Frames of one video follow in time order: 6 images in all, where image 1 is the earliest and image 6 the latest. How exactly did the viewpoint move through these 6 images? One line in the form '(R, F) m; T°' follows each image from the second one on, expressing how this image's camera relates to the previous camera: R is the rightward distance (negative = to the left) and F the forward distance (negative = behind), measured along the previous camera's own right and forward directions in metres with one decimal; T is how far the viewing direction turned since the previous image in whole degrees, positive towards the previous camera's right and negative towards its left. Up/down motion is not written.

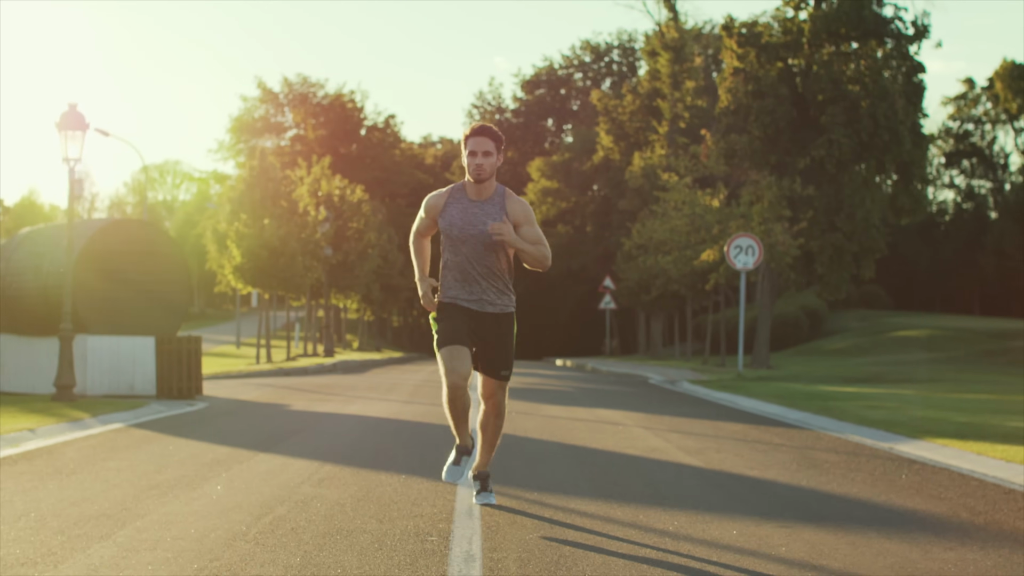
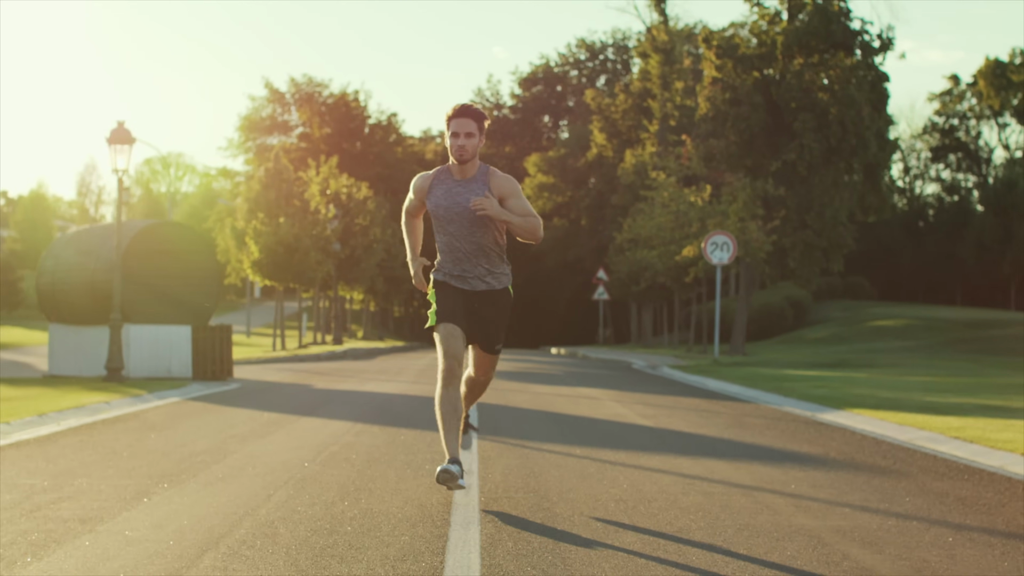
(+0.1, -2.4) m; 0°
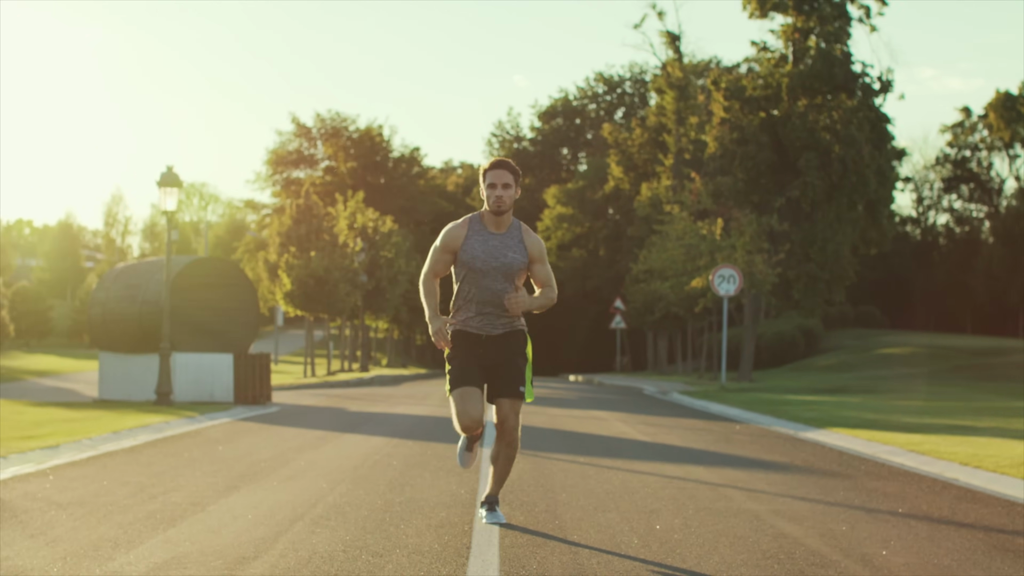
(+0.1, -1.7) m; -1°
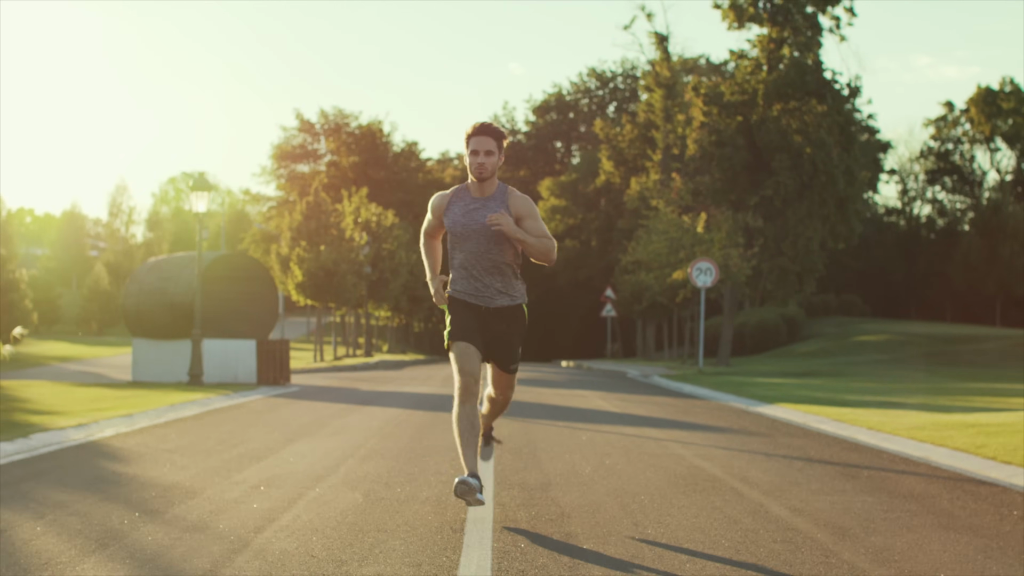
(0.0, -2.6) m; 0°
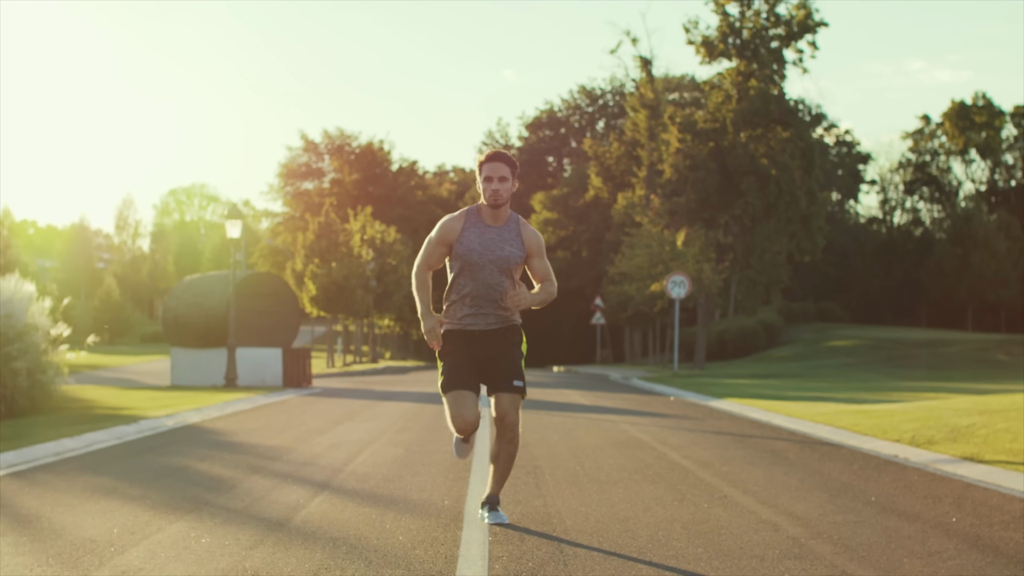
(+0.1, -3.6) m; 0°
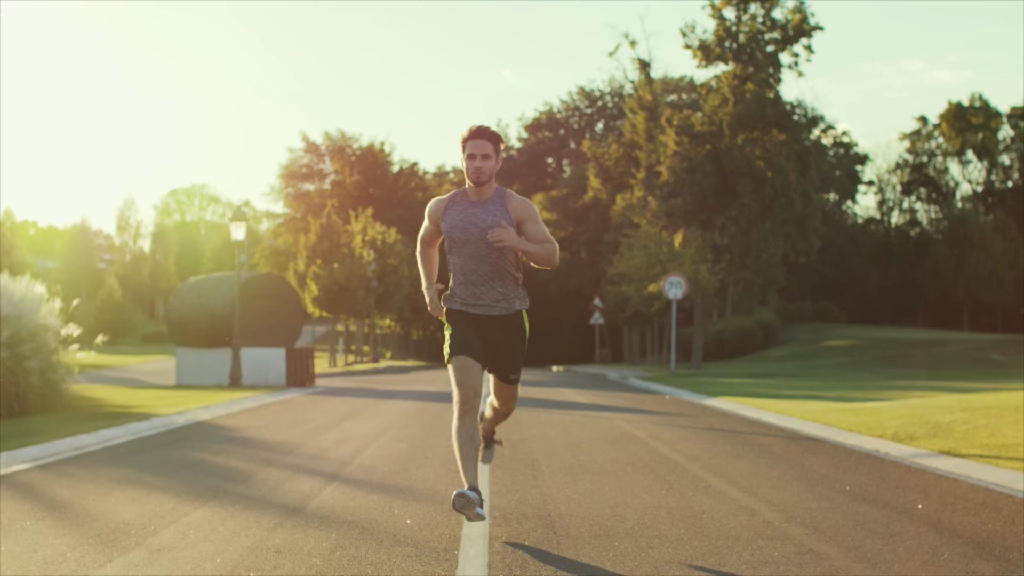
(0.0, -0.5) m; 0°
